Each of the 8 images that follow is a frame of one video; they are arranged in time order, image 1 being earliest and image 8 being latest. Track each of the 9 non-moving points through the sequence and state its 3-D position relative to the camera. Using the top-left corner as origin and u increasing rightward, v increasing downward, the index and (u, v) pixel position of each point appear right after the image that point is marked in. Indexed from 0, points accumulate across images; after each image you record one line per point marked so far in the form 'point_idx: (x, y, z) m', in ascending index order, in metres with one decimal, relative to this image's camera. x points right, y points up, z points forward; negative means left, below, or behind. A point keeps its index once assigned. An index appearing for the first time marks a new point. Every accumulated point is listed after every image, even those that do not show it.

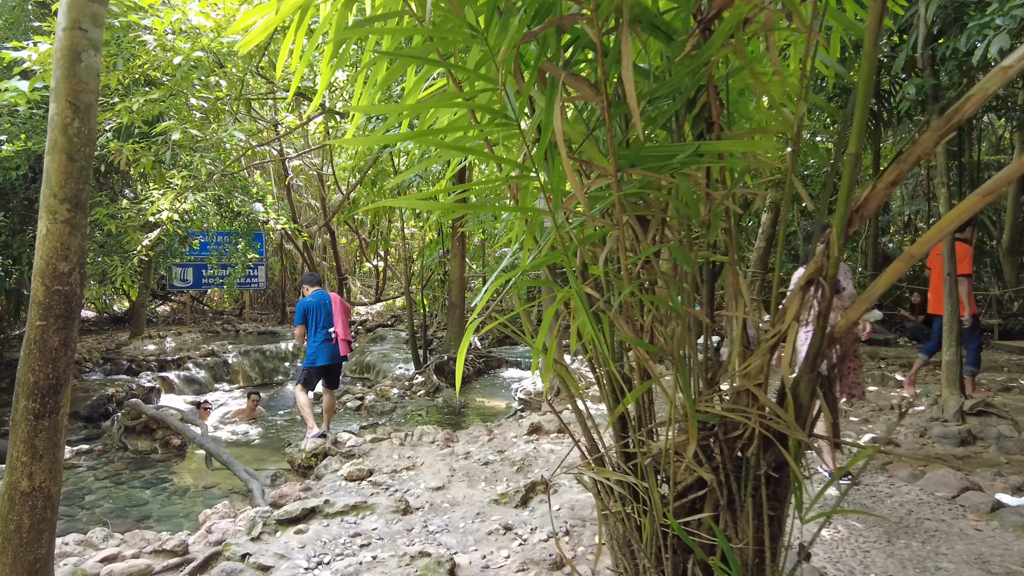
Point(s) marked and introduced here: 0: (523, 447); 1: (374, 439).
0: (+0.1, -1.2, +4.9) m
1: (-1.1, -1.2, +5.4) m
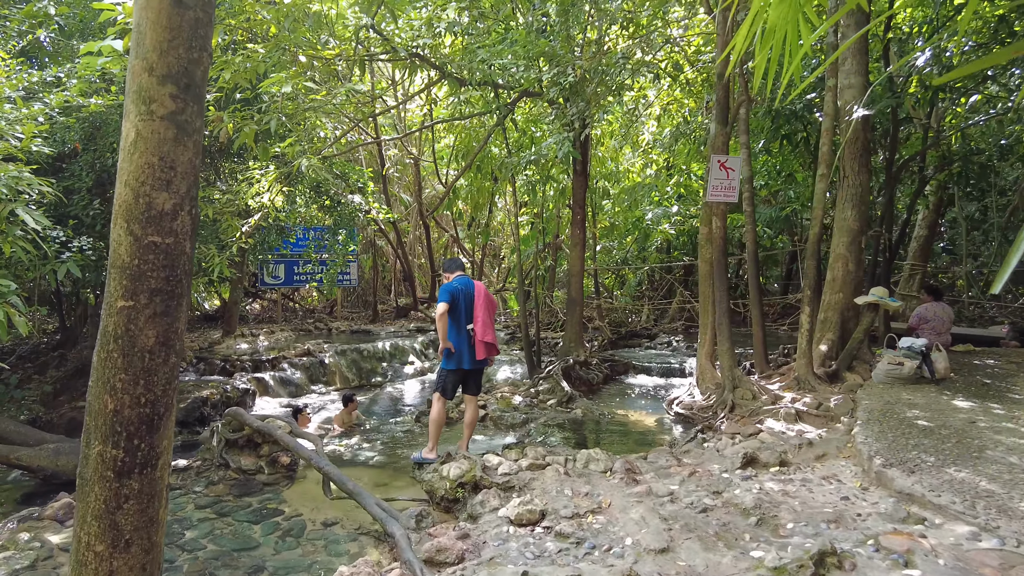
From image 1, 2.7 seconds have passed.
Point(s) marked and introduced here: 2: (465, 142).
0: (+1.3, -1.1, +3.6) m
1: (+0.1, -1.1, +4.2) m
2: (-0.7, +2.1, +9.8) m
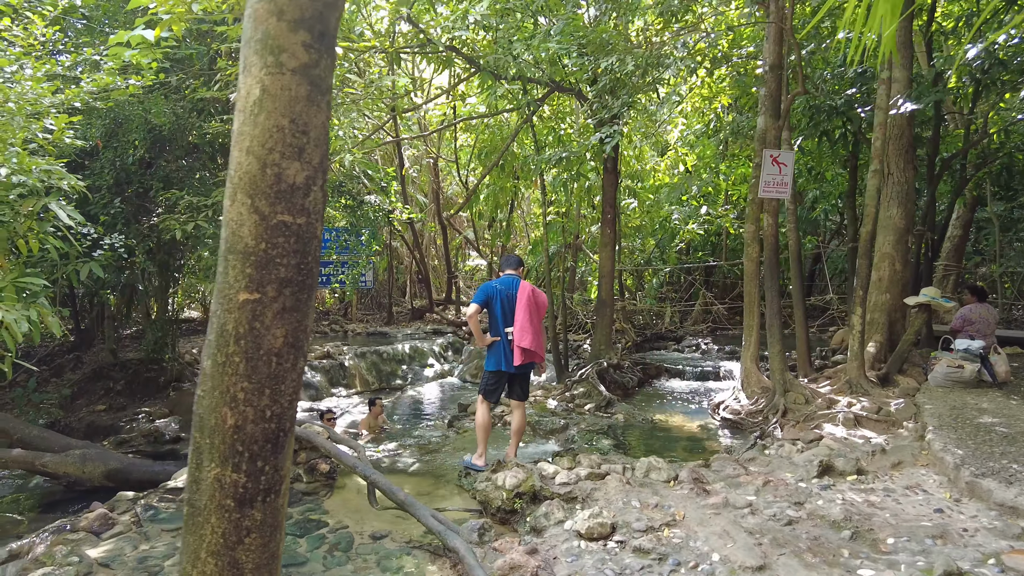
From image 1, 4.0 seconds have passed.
0: (+1.6, -1.1, +3.4) m
1: (+0.5, -1.1, +4.0) m
2: (-0.3, +2.1, +9.6) m
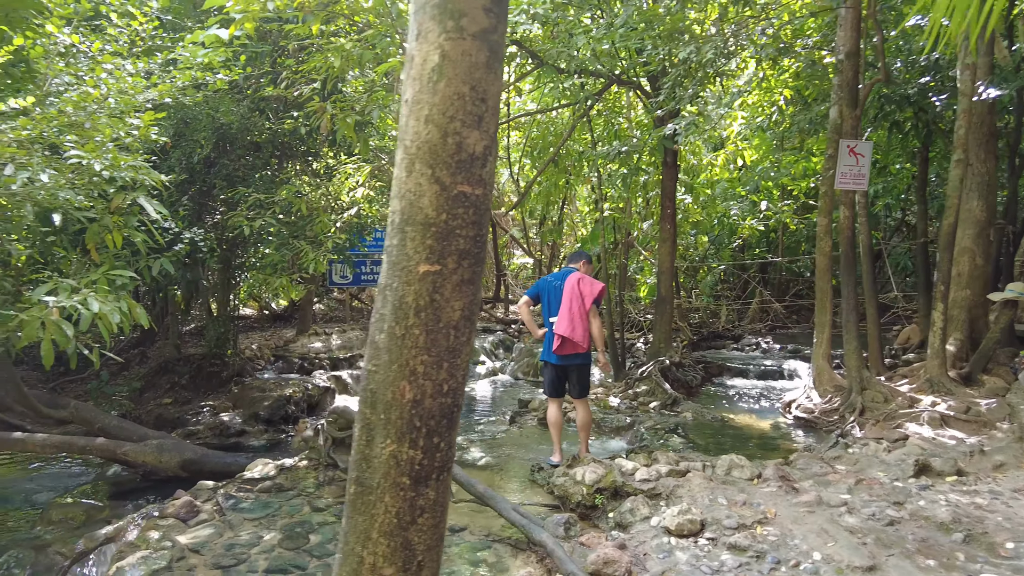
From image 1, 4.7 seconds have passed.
0: (+2.0, -1.0, +3.2) m
1: (+0.9, -1.1, +3.9) m
2: (+0.5, +2.2, +9.5) m
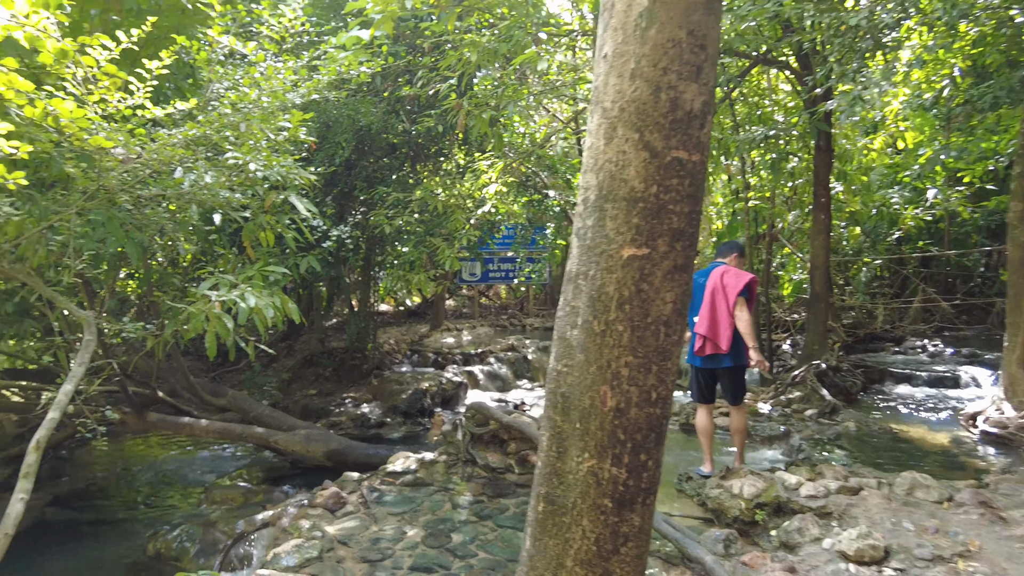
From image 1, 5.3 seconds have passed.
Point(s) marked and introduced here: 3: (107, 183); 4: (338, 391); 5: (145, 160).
0: (+2.7, -1.0, +2.6) m
1: (+1.7, -1.0, +3.5) m
2: (+2.3, +2.2, +9.1) m
3: (-2.1, +0.5, +3.4) m
4: (-2.3, -1.4, +9.0) m
5: (-1.9, +0.7, +3.5) m
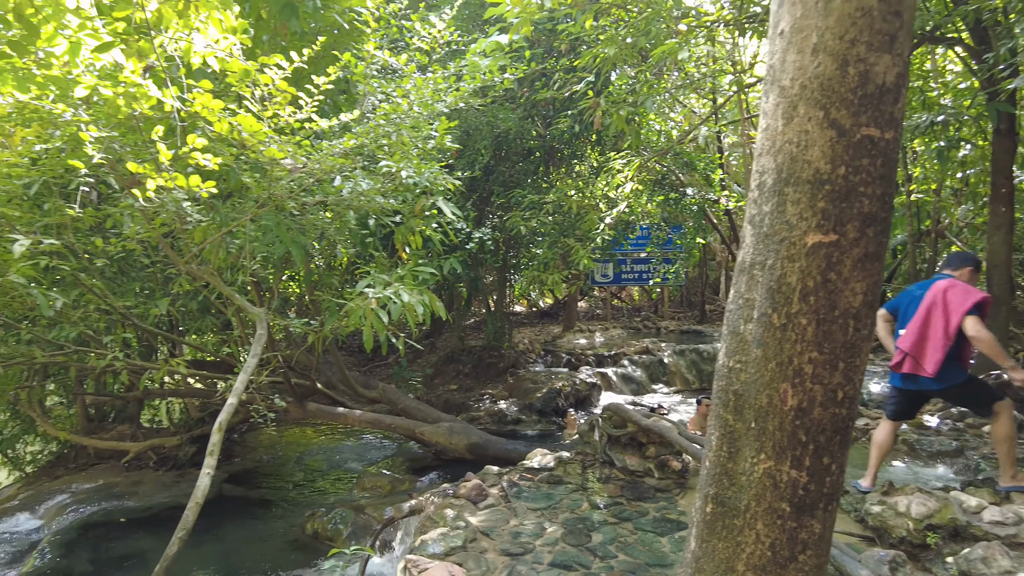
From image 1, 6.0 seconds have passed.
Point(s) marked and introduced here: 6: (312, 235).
0: (+3.2, -1.0, +2.0) m
1: (+2.4, -1.0, +3.1) m
2: (+4.1, +2.2, +8.4) m
3: (-1.3, +0.5, +3.7) m
4: (-0.5, -1.4, +9.2) m
5: (-1.2, +0.7, +3.8) m
6: (-1.2, +0.3, +4.1) m
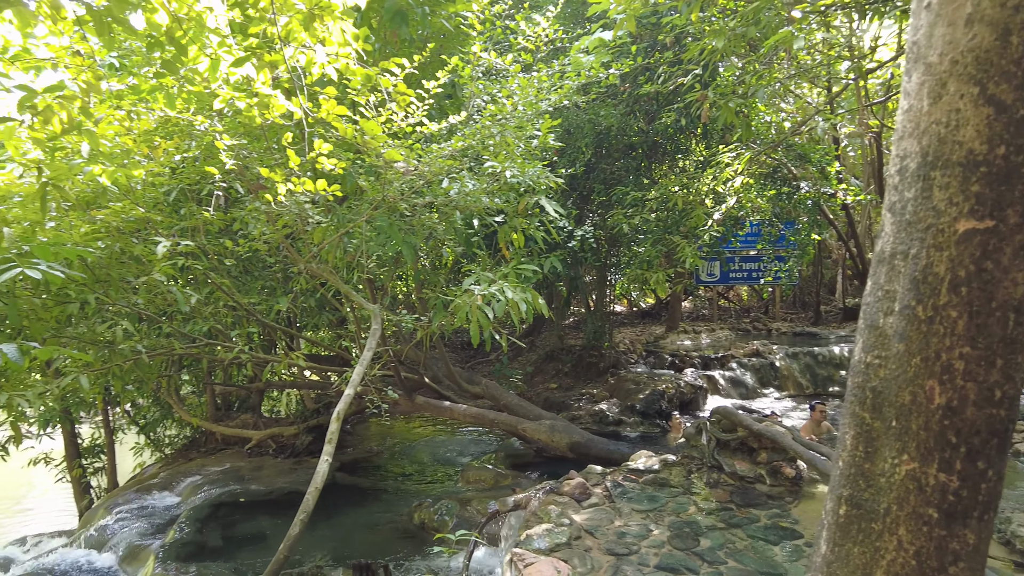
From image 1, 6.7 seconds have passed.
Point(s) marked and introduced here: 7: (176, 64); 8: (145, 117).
0: (+3.5, -1.0, +1.6) m
1: (+2.9, -1.0, +2.7) m
2: (+5.3, +2.2, +7.8) m
3: (-0.7, +0.6, +3.9) m
4: (+0.9, -1.4, +9.2) m
5: (-0.6, +0.7, +3.9) m
6: (-0.6, +0.3, +4.3) m
7: (-1.4, +0.9, +2.8) m
8: (-2.0, +0.9, +3.6) m
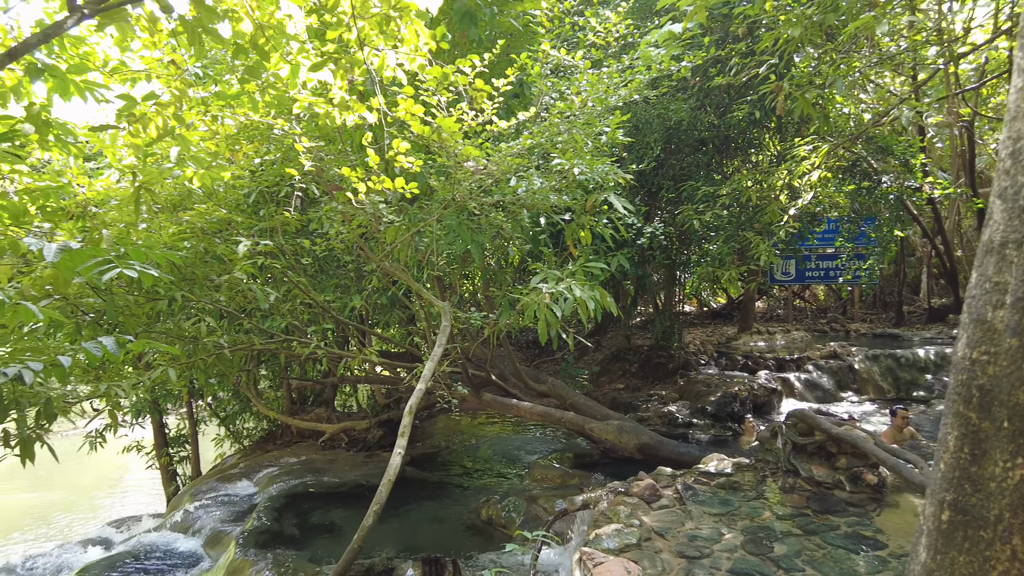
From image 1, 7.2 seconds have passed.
0: (+3.7, -1.0, +1.2) m
1: (+3.2, -1.0, +2.4) m
2: (+6.1, +2.2, +7.2) m
3: (-0.3, +0.6, +3.9) m
4: (+1.8, -1.3, +9.1) m
5: (-0.1, +0.7, +4.0) m
6: (-0.1, +0.4, +4.3) m
7: (-1.1, +1.0, +2.9) m
8: (-1.6, +1.0, +3.8) m
